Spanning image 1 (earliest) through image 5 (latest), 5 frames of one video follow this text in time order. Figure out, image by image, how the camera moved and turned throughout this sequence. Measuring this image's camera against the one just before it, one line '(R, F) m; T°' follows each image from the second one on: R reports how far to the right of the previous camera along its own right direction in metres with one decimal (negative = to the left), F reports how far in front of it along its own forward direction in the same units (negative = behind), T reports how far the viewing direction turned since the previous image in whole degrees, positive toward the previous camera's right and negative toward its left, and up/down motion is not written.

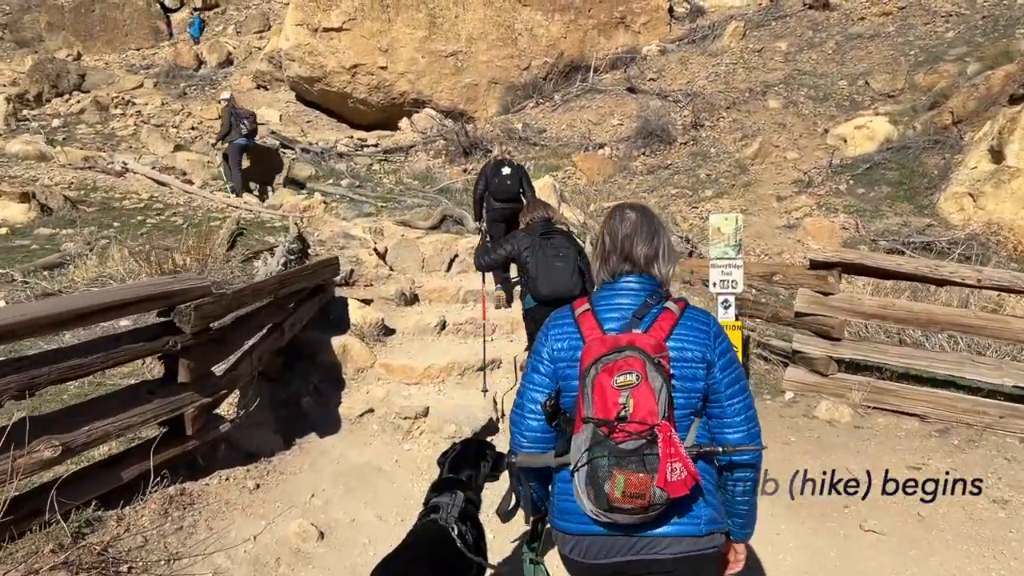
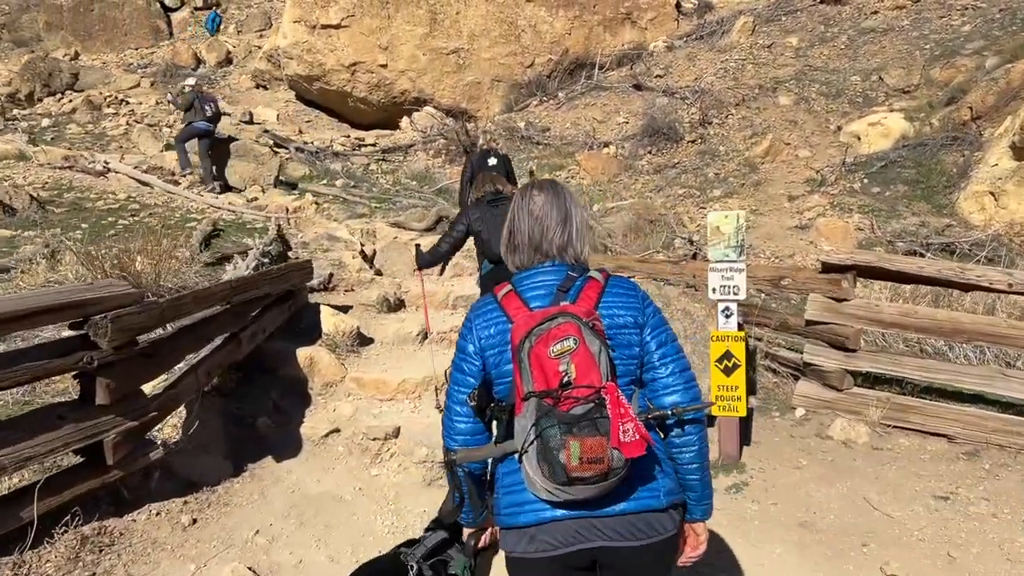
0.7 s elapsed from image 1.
(+0.2, +0.5) m; -1°
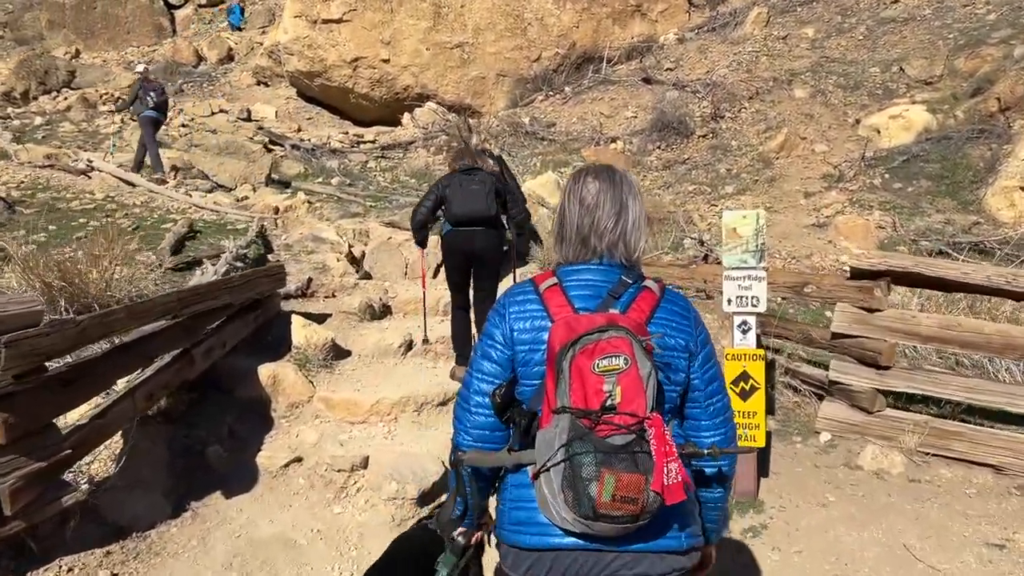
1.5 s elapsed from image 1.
(+0.1, +0.6) m; -1°
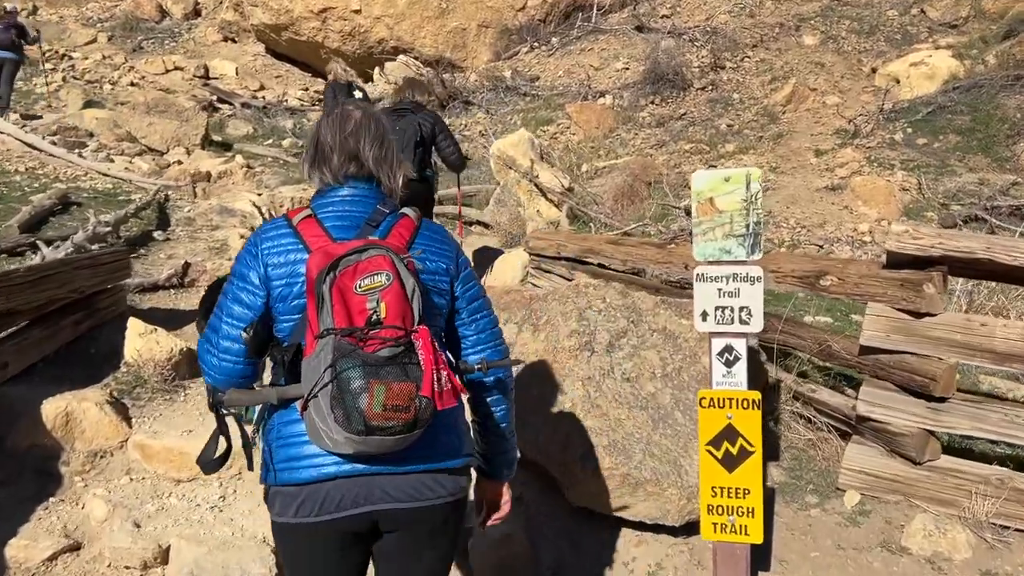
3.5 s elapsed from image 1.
(+0.5, +1.5) m; 0°
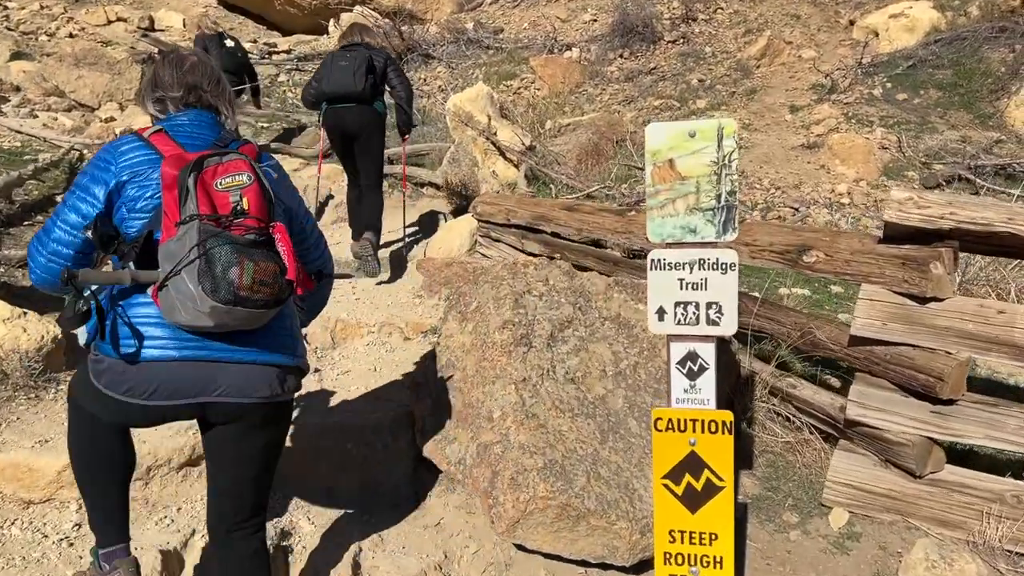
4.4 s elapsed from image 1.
(+0.2, +0.6) m; +2°
